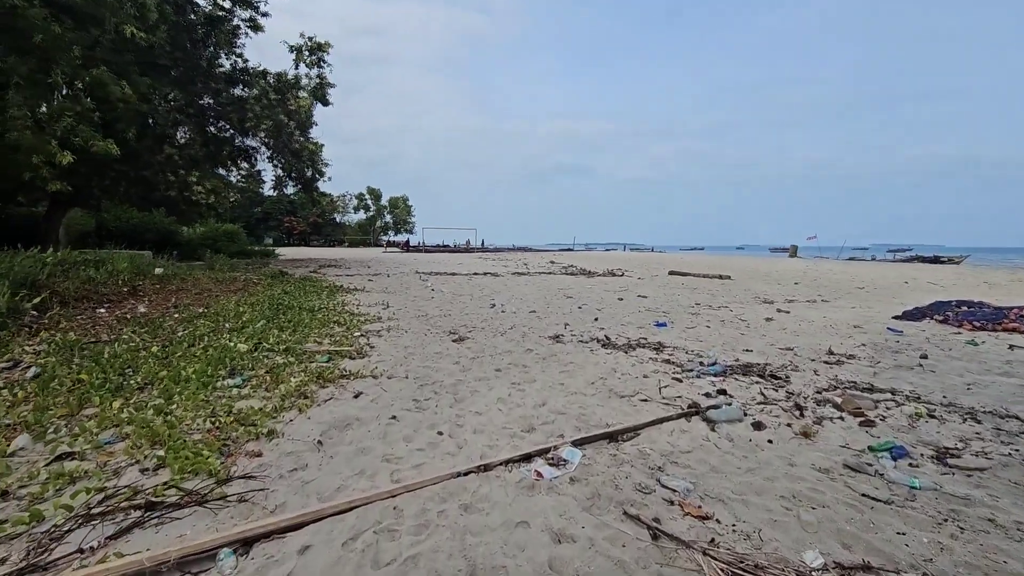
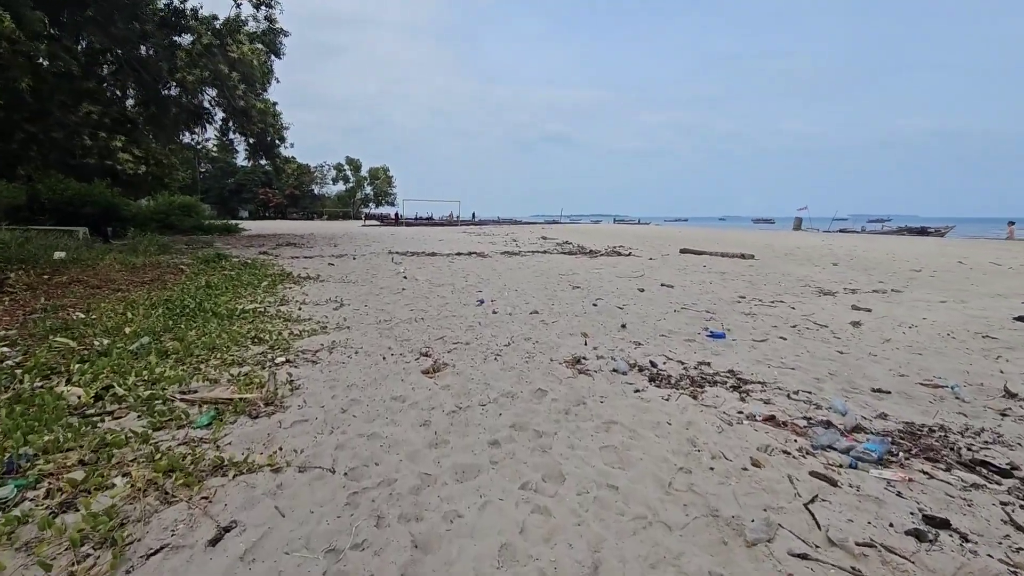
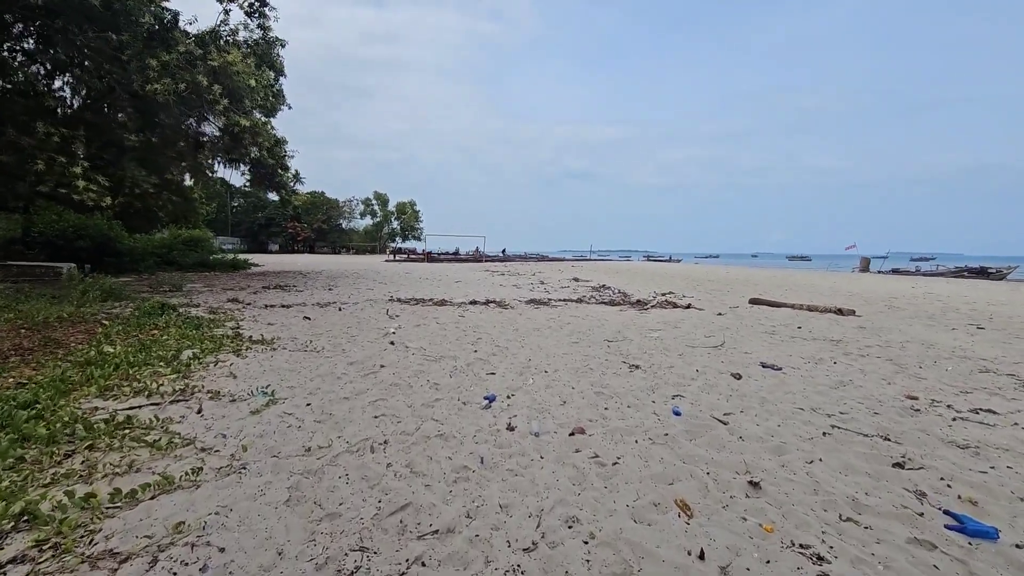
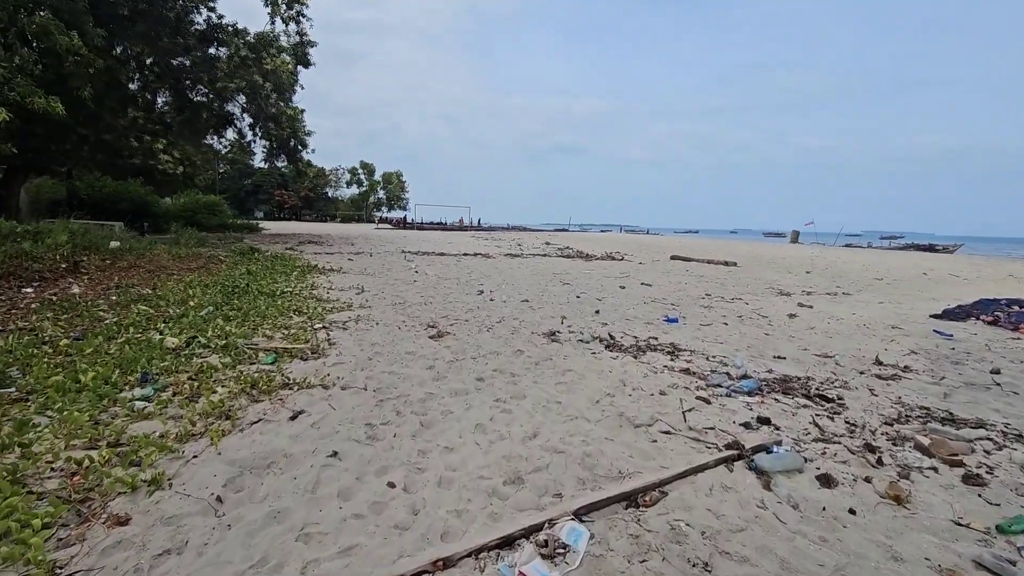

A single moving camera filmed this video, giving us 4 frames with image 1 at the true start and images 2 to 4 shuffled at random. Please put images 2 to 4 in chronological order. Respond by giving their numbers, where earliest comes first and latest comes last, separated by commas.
4, 2, 3
